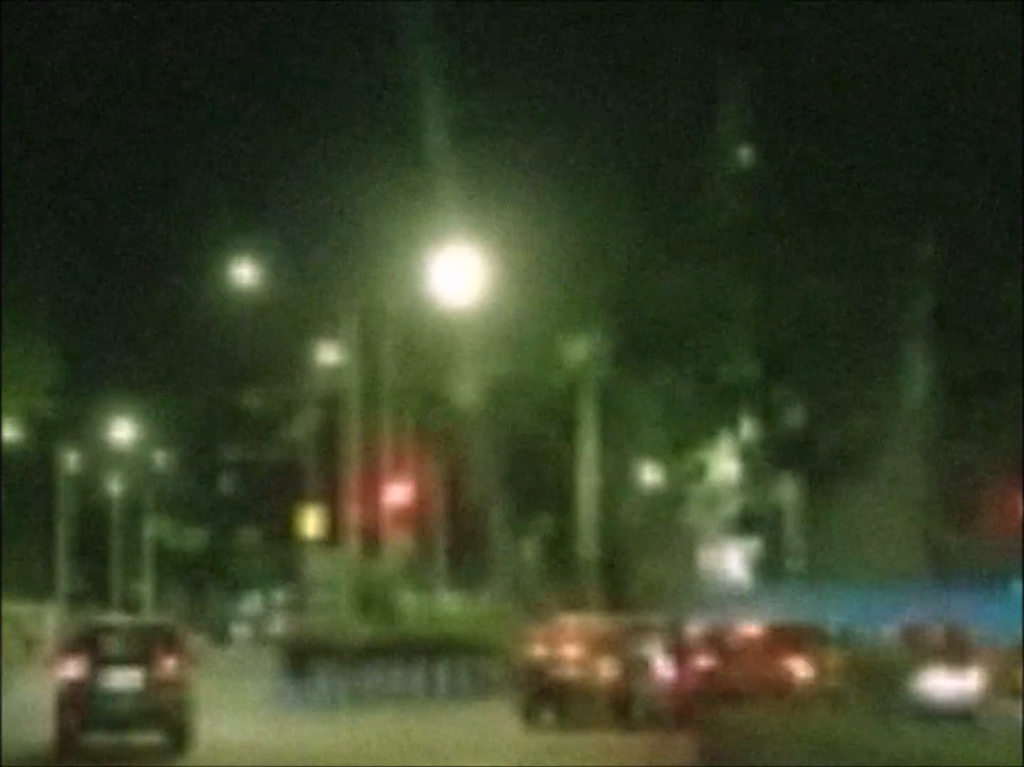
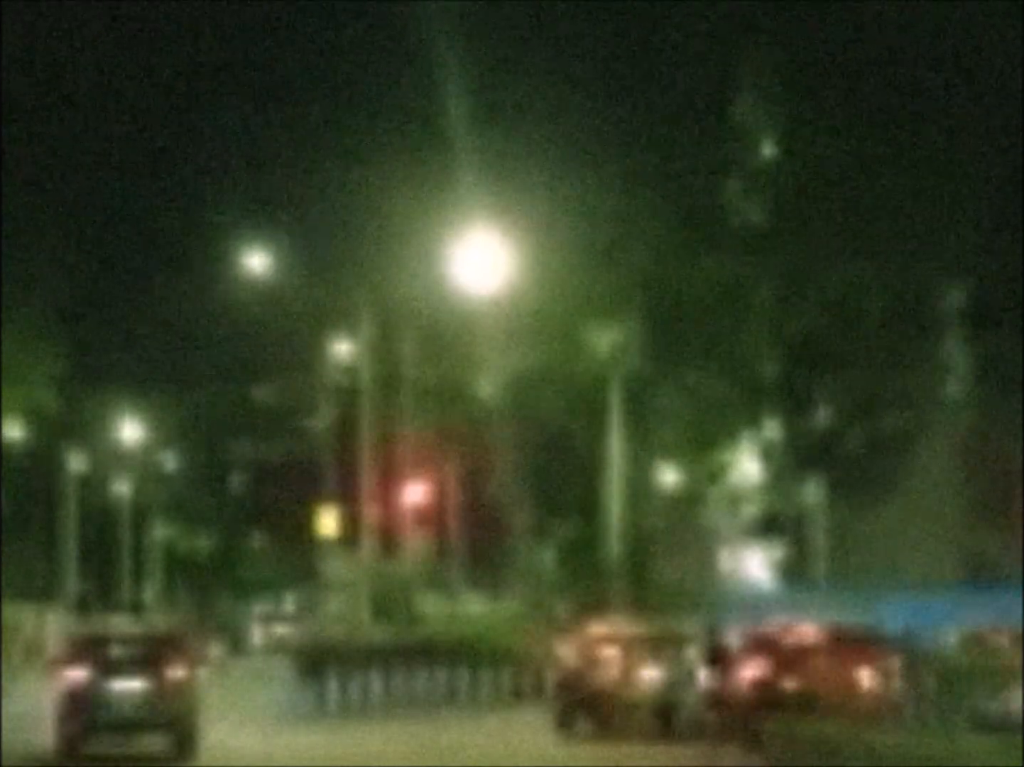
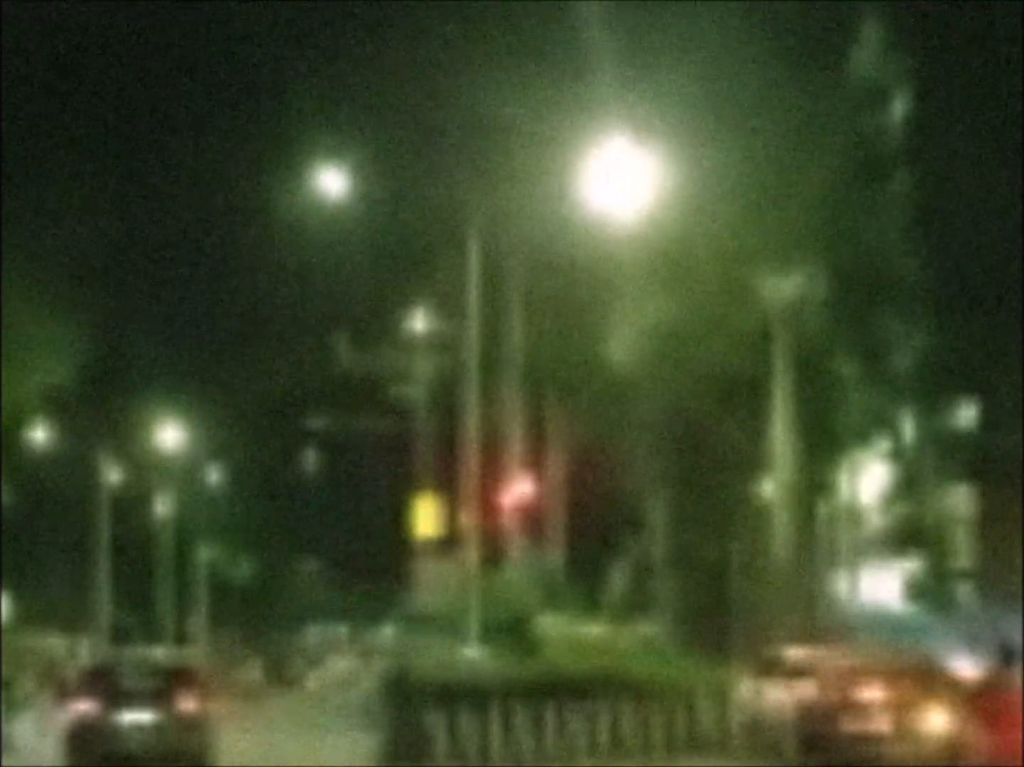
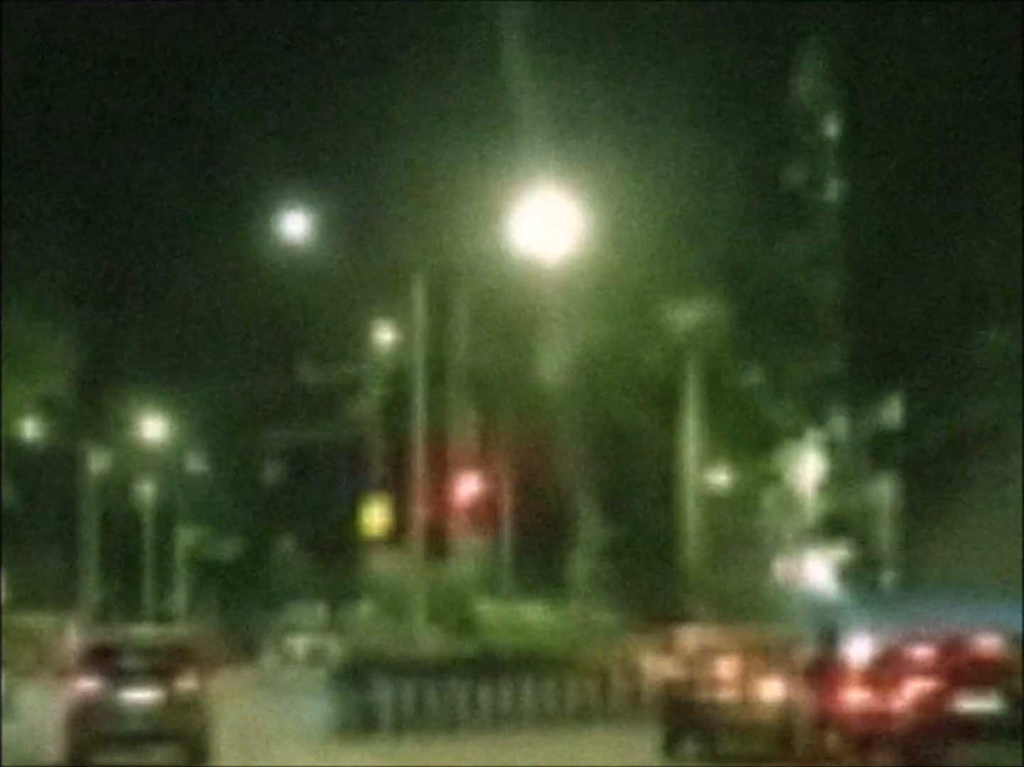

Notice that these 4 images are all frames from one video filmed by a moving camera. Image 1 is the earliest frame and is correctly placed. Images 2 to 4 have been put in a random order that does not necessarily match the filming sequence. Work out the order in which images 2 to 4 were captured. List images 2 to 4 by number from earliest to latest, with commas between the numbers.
2, 4, 3
